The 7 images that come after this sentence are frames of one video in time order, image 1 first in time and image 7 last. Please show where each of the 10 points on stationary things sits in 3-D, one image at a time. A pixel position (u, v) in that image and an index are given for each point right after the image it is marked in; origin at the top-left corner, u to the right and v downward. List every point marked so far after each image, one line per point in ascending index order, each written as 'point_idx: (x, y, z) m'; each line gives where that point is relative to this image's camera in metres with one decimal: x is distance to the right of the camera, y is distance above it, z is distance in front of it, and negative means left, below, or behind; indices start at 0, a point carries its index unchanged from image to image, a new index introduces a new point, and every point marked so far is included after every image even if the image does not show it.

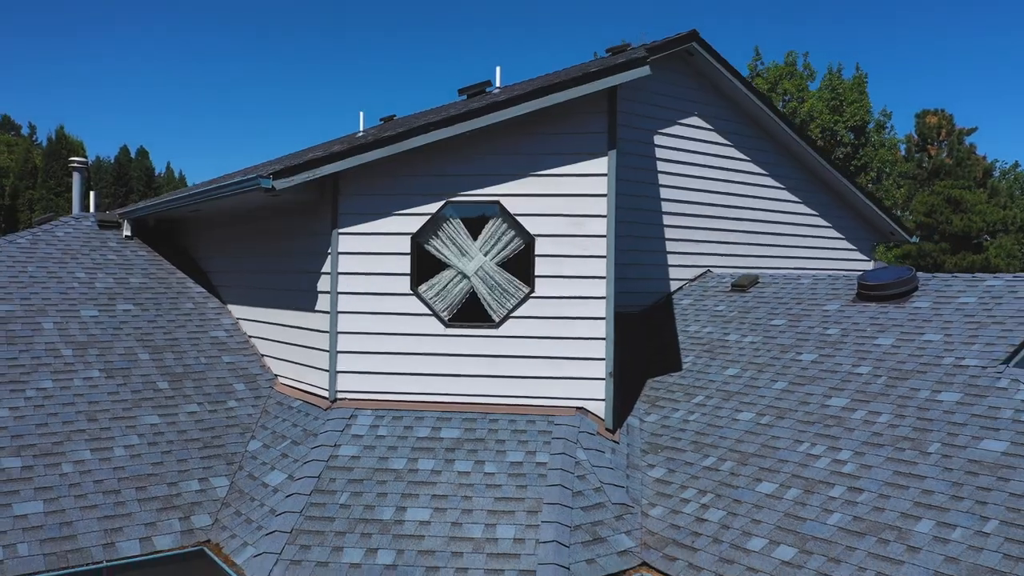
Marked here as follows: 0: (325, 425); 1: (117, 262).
0: (-1.7, -1.3, +5.9) m
1: (-5.6, +0.4, +9.2) m
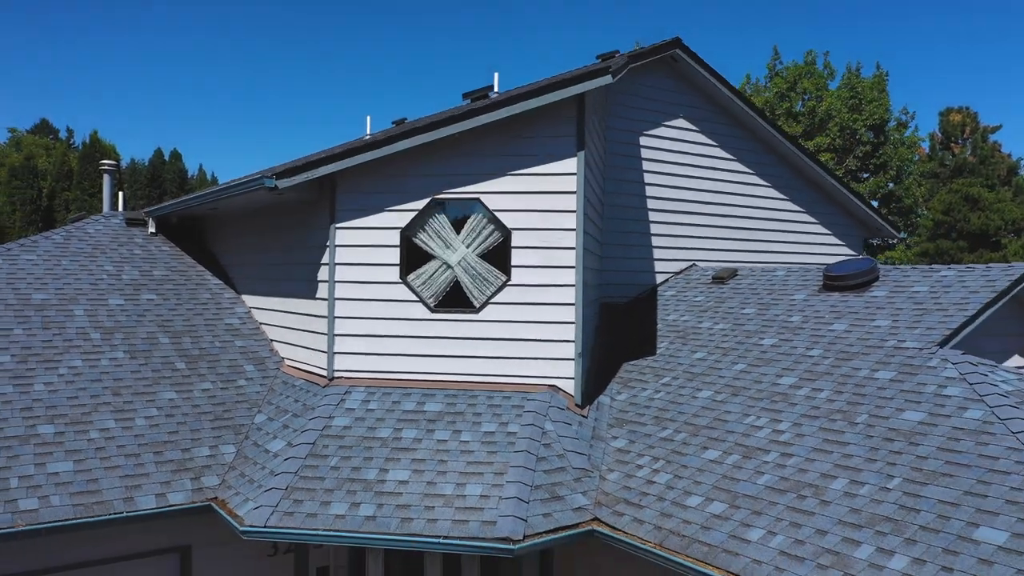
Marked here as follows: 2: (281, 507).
0: (-1.9, -1.1, +6.5) m
1: (-5.7, +0.5, +10.0) m
2: (-1.9, -1.8, +5.3) m
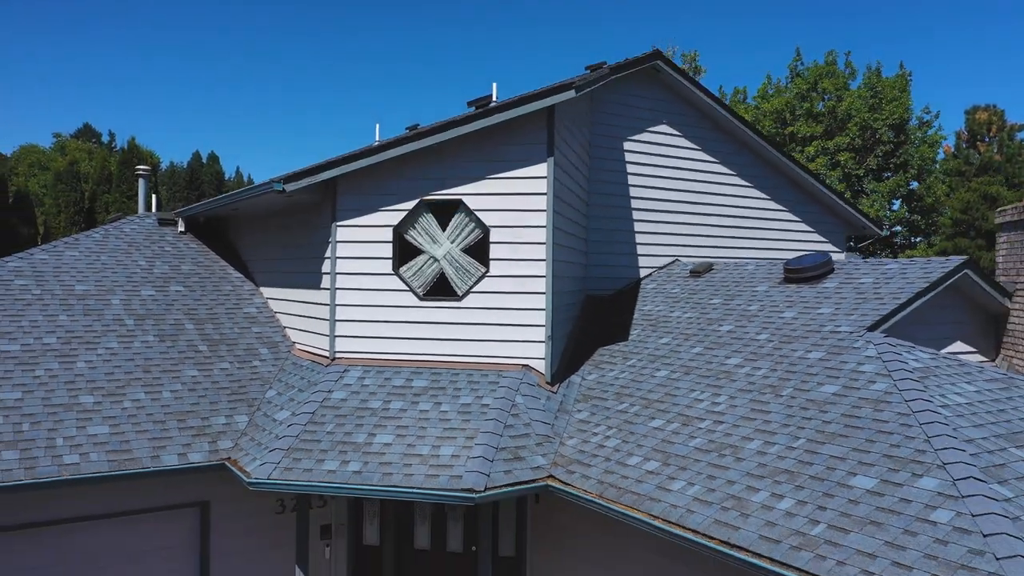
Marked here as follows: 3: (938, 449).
0: (-2.2, -1.0, +7.4) m
1: (-5.8, +0.6, +11.0) m
2: (-2.2, -1.7, +6.1) m
3: (+2.9, -1.1, +4.4) m
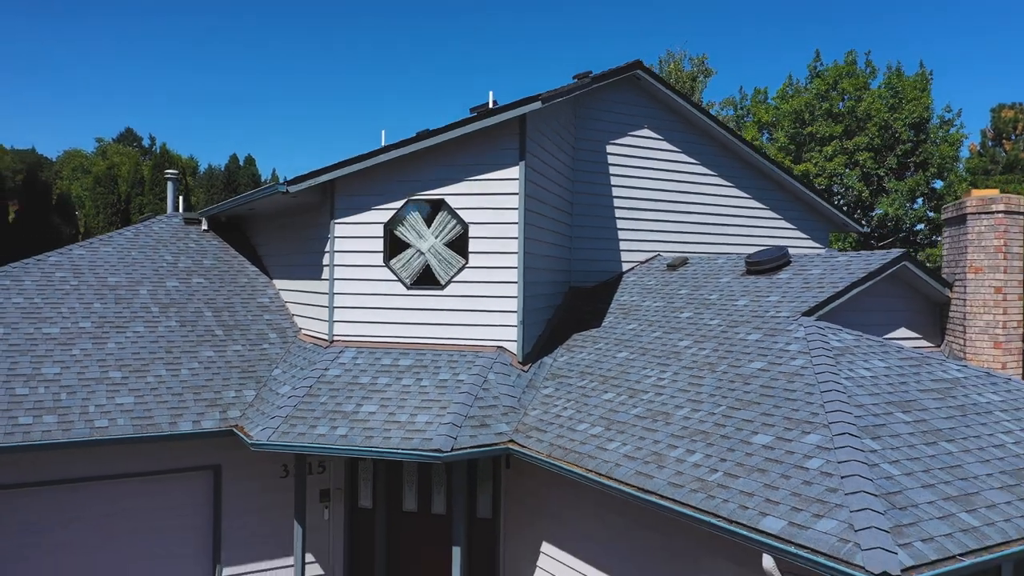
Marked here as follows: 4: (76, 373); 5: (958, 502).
0: (-2.4, -0.9, +8.3) m
1: (-5.9, +0.8, +12.1) m
2: (-2.5, -1.5, +7.0) m
3: (+2.5, -1.0, +5.1) m
4: (-5.4, -1.1, +8.0) m
5: (+2.9, -1.4, +4.2) m
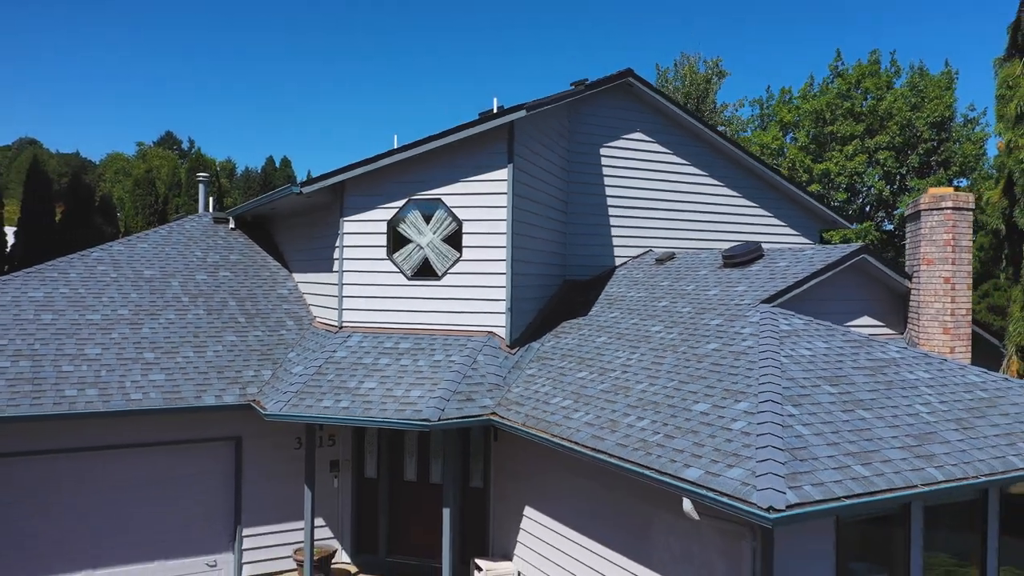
0: (-2.6, -0.7, +9.2) m
1: (-5.9, +0.9, +13.1) m
2: (-2.7, -1.4, +7.9) m
3: (+2.2, -0.8, +5.8) m
4: (-5.6, -0.9, +9.0) m
5: (+2.6, -1.3, +4.9) m
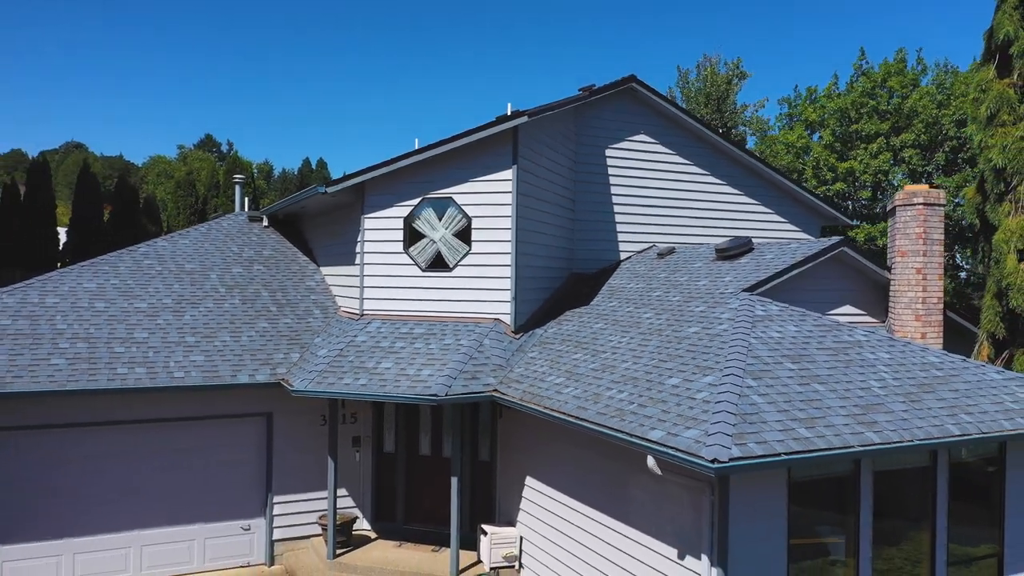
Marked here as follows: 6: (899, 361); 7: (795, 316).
0: (-2.5, -0.6, +10.1) m
1: (-5.6, +1.0, +14.1) m
2: (-2.7, -1.2, +8.8) m
3: (+2.1, -0.7, +6.4) m
4: (-5.5, -0.8, +10.1) m
5: (+2.5, -1.1, +5.5) m
6: (+4.1, -0.8, +6.8) m
7: (+3.3, -0.3, +7.6) m
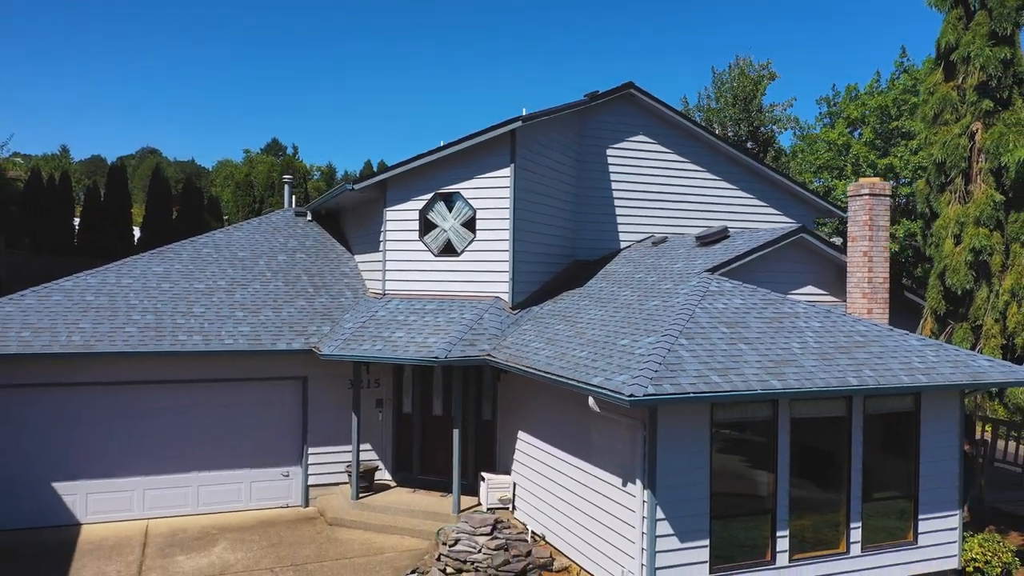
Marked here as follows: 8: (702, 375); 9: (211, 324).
0: (-2.5, -0.3, +11.6) m
1: (-5.3, +1.4, +15.9) m
2: (-2.8, -0.9, +10.4) m
3: (+1.9, -0.4, +7.6) m
4: (-5.5, -0.4, +11.9) m
5: (+2.1, -0.9, +6.7) m
6: (+3.9, -0.5, +7.9) m
7: (+3.2, -0.1, +8.7) m
8: (+1.9, -0.9, +6.6) m
9: (-5.3, -0.6, +11.4) m
